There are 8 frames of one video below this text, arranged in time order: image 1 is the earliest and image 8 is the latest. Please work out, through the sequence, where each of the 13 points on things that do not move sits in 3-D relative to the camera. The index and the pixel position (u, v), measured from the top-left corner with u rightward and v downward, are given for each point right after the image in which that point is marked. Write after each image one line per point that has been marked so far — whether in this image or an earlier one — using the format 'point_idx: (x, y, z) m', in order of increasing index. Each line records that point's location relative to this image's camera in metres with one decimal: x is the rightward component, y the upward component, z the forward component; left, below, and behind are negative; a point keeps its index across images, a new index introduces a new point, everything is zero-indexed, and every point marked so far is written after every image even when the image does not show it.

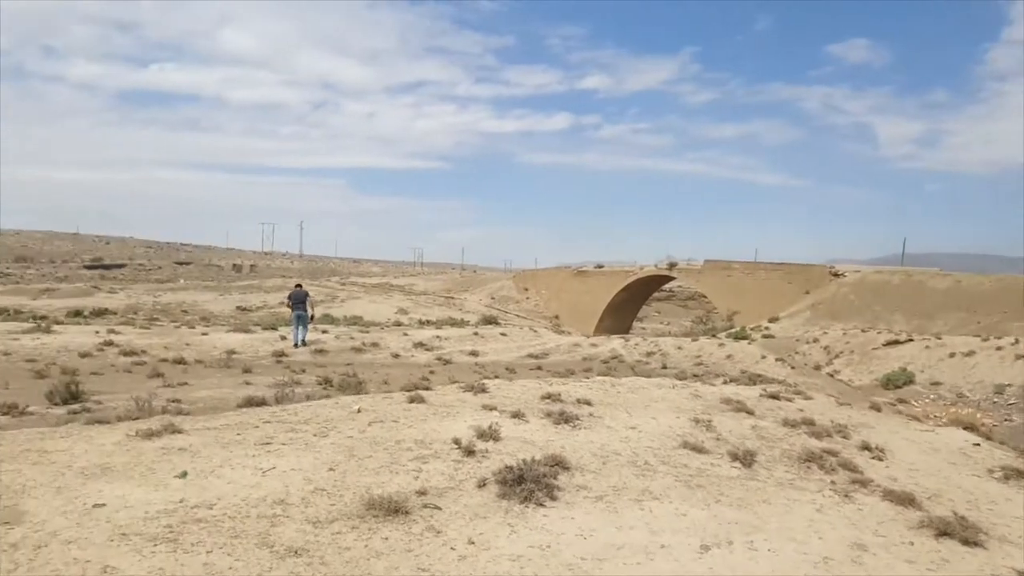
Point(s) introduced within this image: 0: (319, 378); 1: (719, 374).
0: (-4.6, -2.2, +18.4) m
1: (+5.1, -2.2, +18.4) m
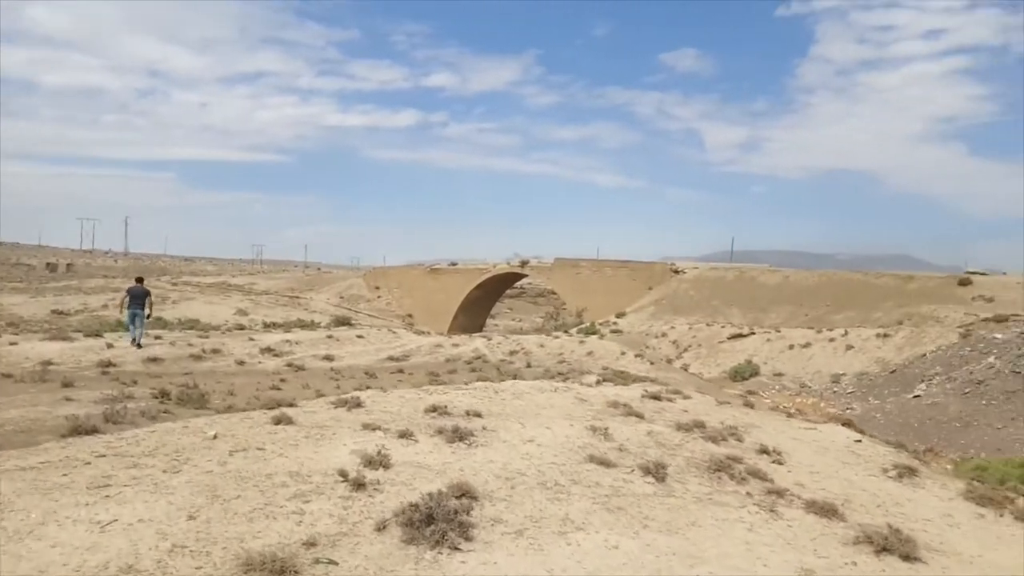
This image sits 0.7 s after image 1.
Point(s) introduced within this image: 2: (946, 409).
0: (-7.7, -2.3, +16.5) m
1: (+1.8, -2.1, +18.5) m
2: (+8.0, -2.2, +13.5) m
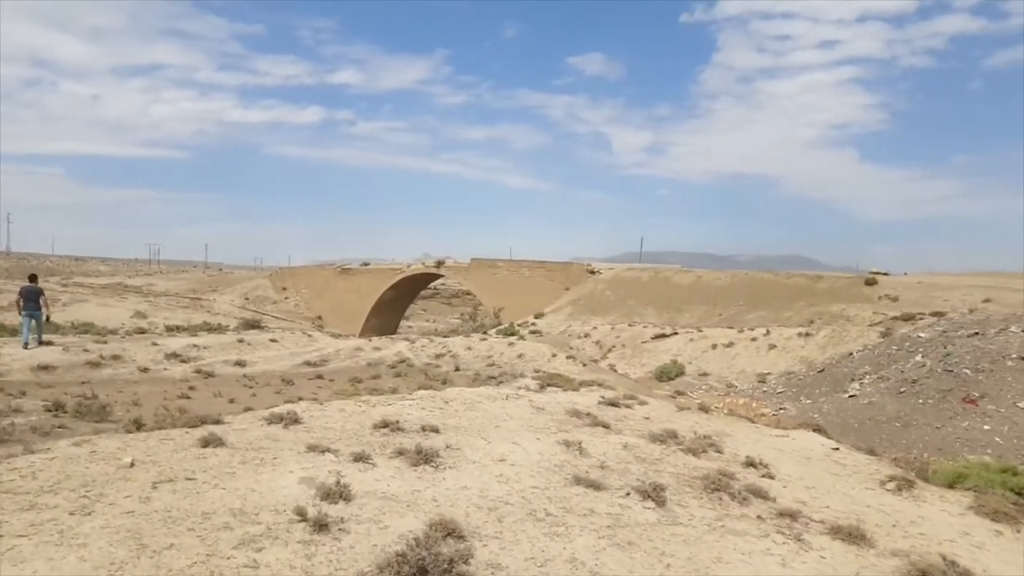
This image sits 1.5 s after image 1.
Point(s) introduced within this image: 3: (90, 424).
0: (-9.1, -2.3, +14.8) m
1: (+0.1, -2.2, +17.9) m
2: (+6.8, -2.2, +13.6) m
3: (-7.2, -2.4, +12.9) m
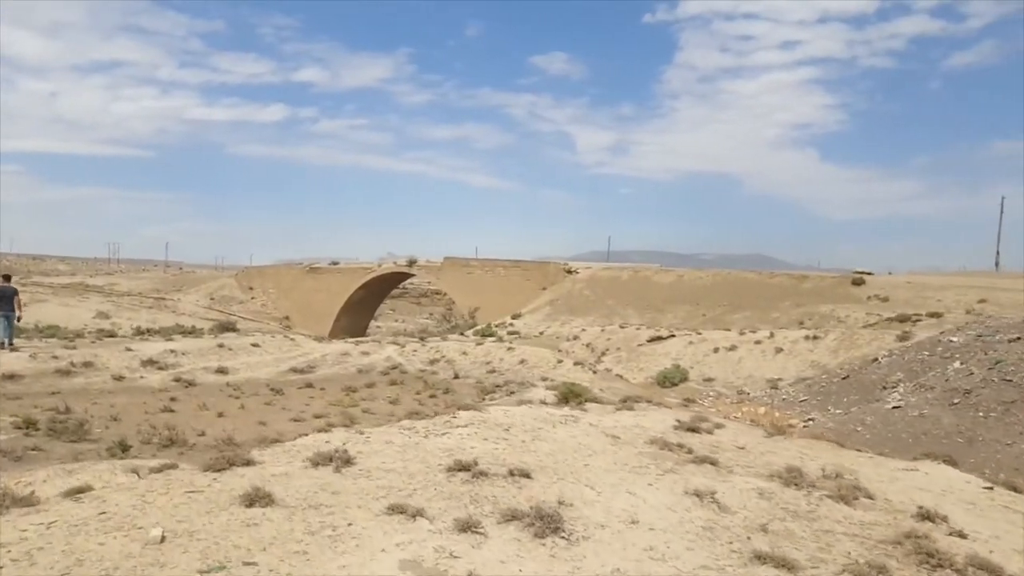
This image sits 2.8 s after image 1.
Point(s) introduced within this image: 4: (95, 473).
0: (-8.7, -2.3, +13.1) m
1: (+0.4, -2.2, +16.7) m
2: (+7.3, -2.3, +12.7) m
3: (-6.7, -2.4, +11.3) m
4: (-4.9, -2.2, +8.8) m
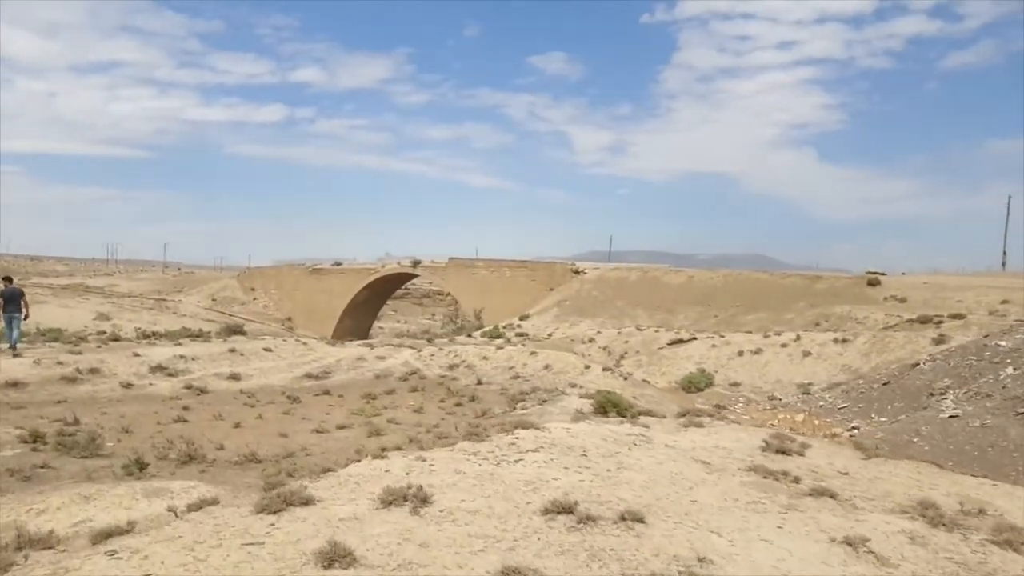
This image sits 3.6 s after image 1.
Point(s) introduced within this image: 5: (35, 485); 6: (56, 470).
0: (-8.1, -2.4, +12.3) m
1: (+1.0, -2.3, +15.9) m
2: (+7.9, -2.3, +11.9) m
3: (-6.1, -2.5, +10.5) m
4: (-4.2, -2.3, +8.0) m
5: (-6.0, -2.5, +9.4) m
6: (-6.2, -2.5, +10.2) m
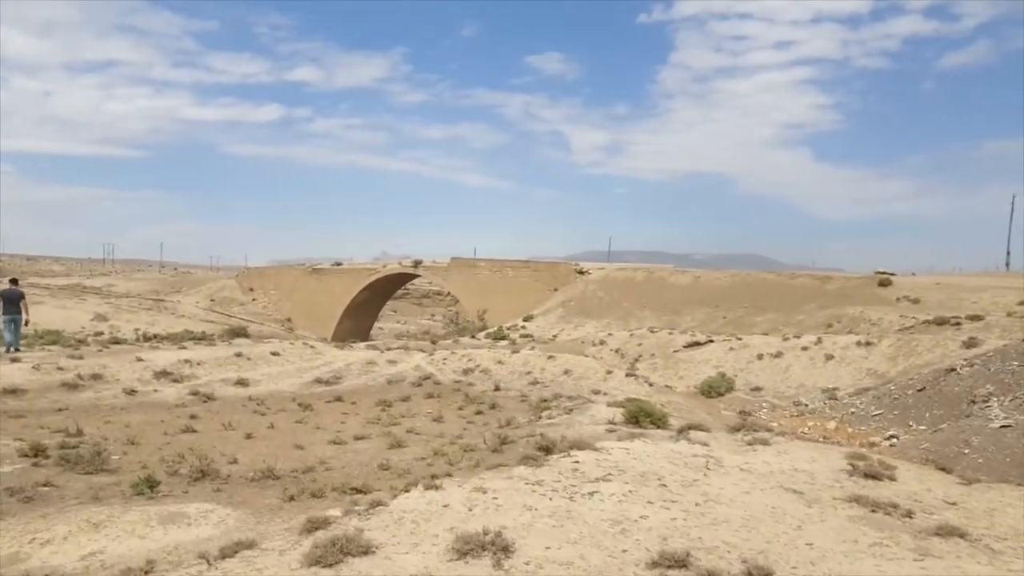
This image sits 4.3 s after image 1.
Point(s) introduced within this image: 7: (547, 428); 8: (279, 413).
0: (-7.6, -2.5, +11.5) m
1: (+1.5, -2.3, +15.1) m
2: (+8.4, -2.4, +11.2) m
3: (-5.6, -2.6, +9.7) m
4: (-3.7, -2.3, +7.2) m
5: (-5.5, -2.5, +8.6) m
6: (-5.7, -2.5, +9.4) m
7: (+0.6, -2.5, +12.9) m
8: (-4.9, -2.6, +15.7) m
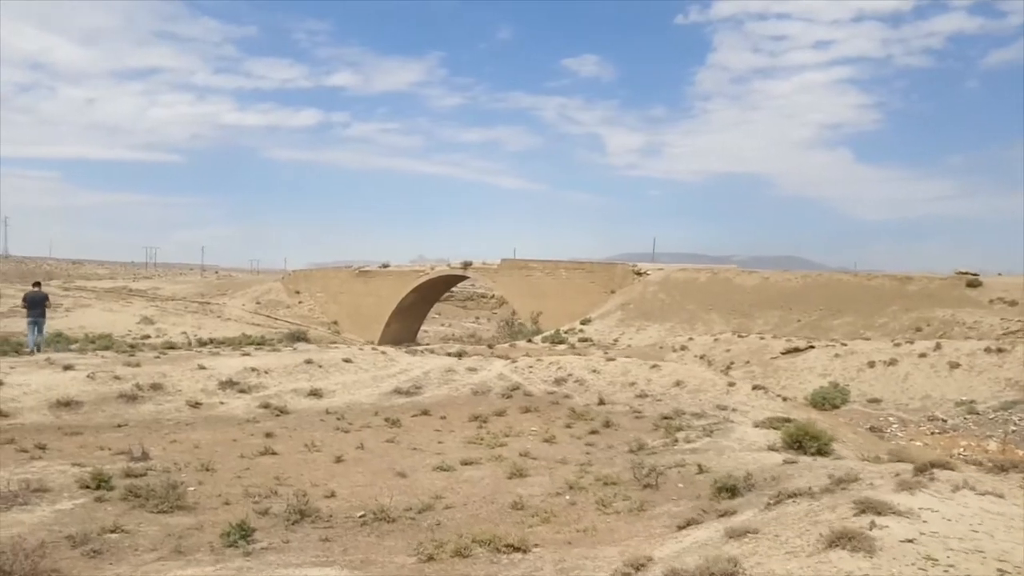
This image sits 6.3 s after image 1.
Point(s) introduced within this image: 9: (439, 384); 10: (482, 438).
0: (-5.6, -2.5, +9.7) m
1: (+3.6, -2.3, +12.9) m
2: (+10.4, -2.3, +8.7) m
3: (-3.7, -2.5, +7.8) m
4: (-2.0, -2.3, +5.2) m
5: (-3.6, -2.5, +6.7) m
6: (-3.9, -2.5, +7.6) m
7: (+2.7, -2.4, +10.7) m
8: (-2.7, -2.6, +13.8) m
9: (-1.8, -2.4, +18.4) m
10: (-0.5, -2.7, +13.2) m
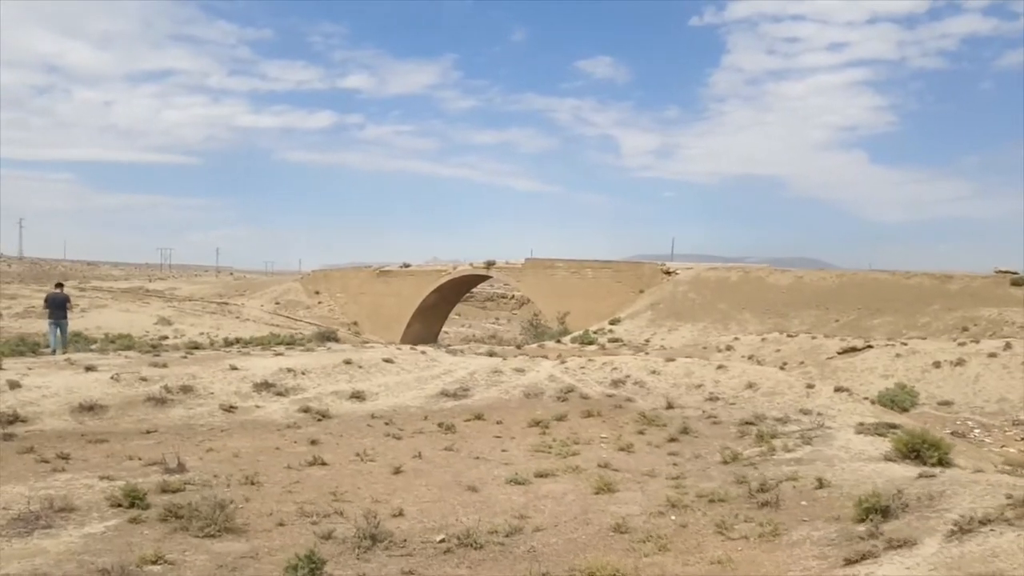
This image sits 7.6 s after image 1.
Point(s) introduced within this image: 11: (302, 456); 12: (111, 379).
0: (-4.5, -2.3, +8.6) m
1: (+4.7, -2.2, +11.6) m
2: (+11.4, -2.2, +7.2) m
3: (-2.7, -2.4, +6.7) m
4: (-1.0, -2.1, +4.0) m
5: (-2.6, -2.4, +5.5) m
6: (-2.8, -2.4, +6.4) m
7: (+3.7, -2.3, +9.4) m
8: (-1.6, -2.5, +12.6) m
9: (-0.6, -2.2, +17.2) m
10: (+0.6, -2.5, +11.9) m
11: (-3.2, -2.5, +11.3) m
12: (-8.0, -1.8, +14.9) m
